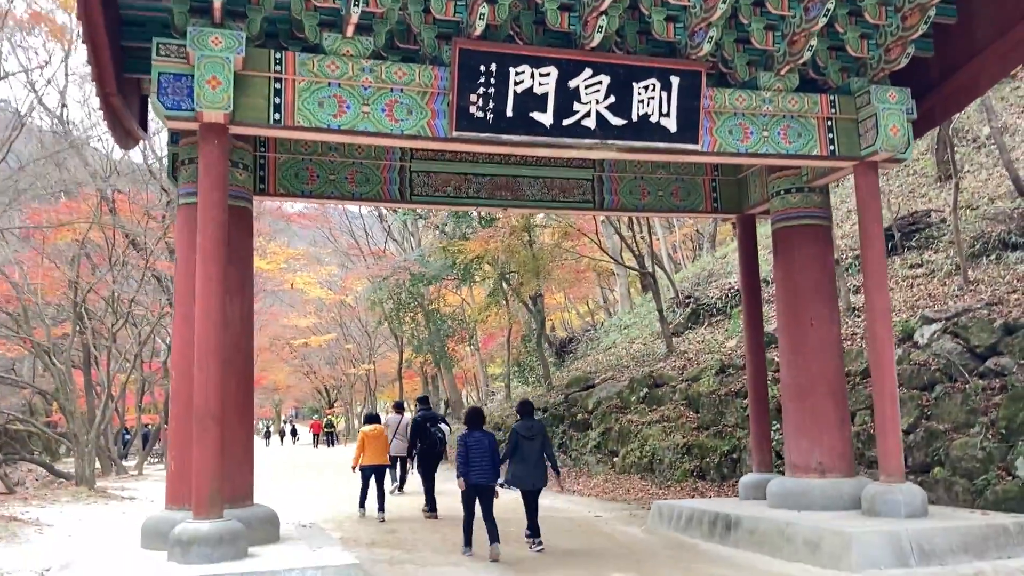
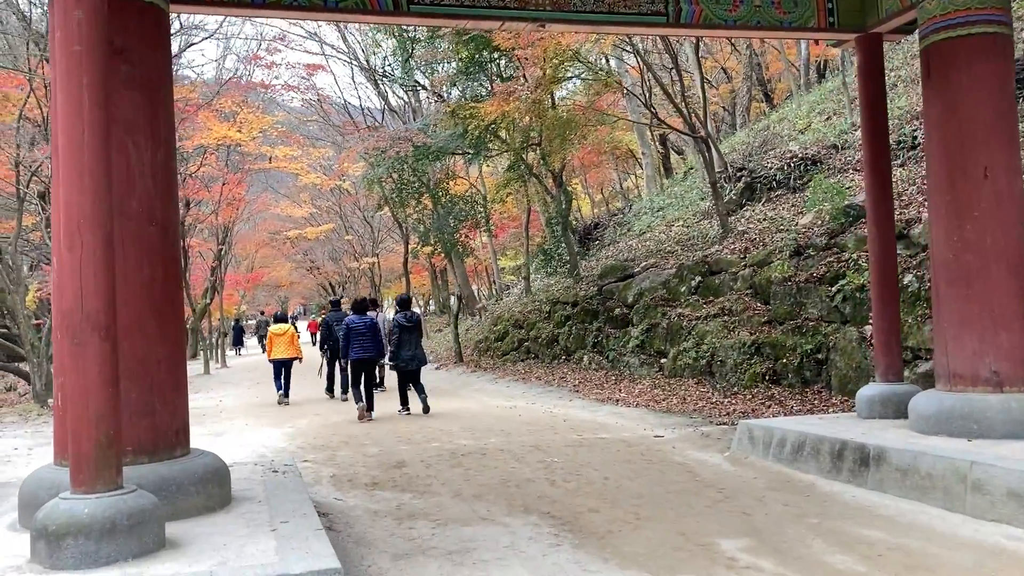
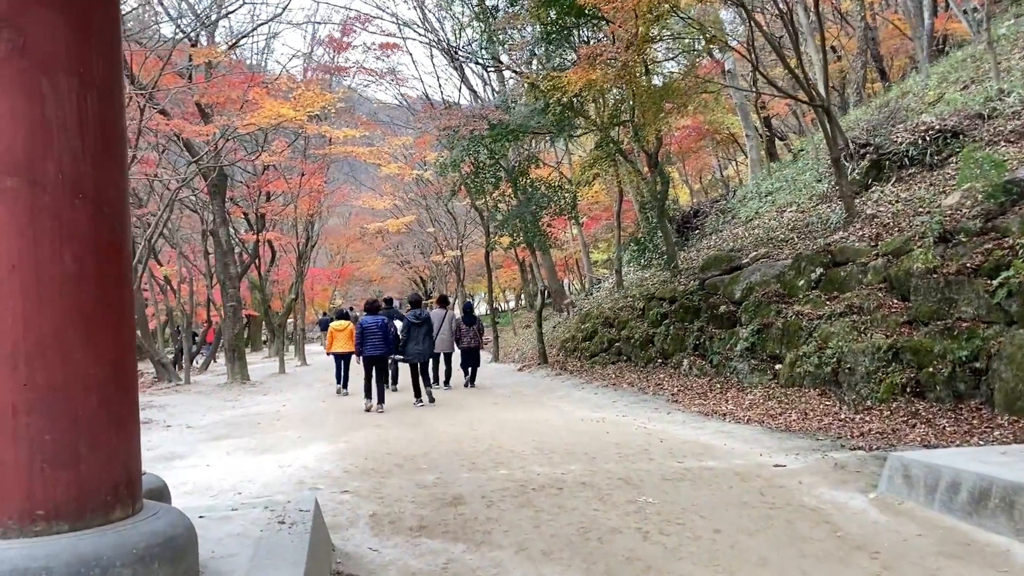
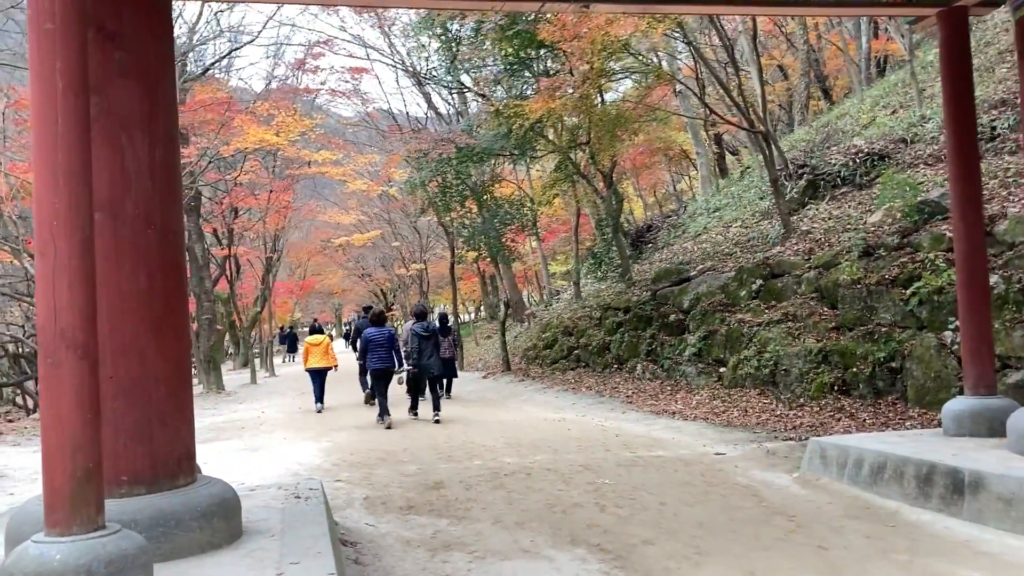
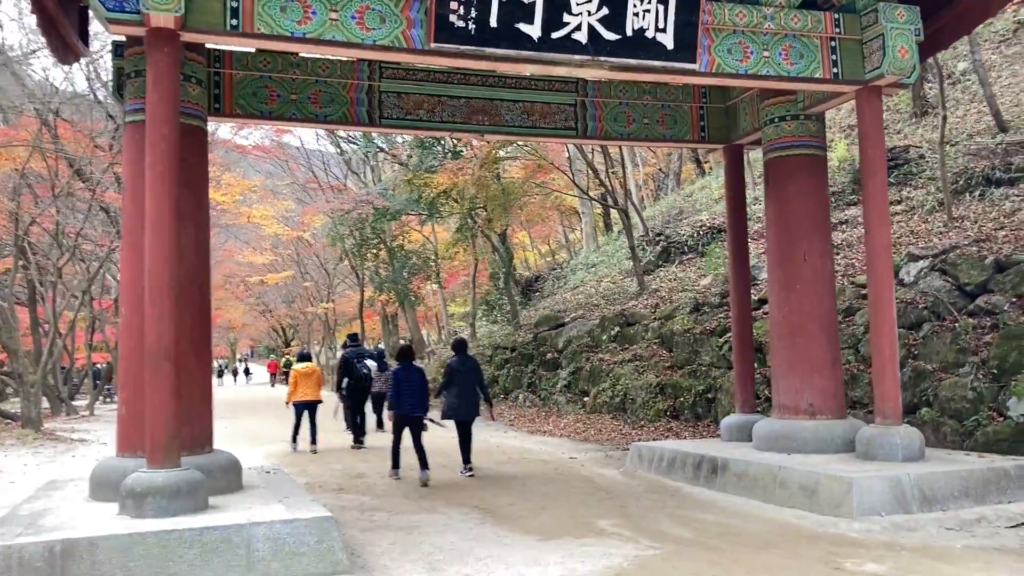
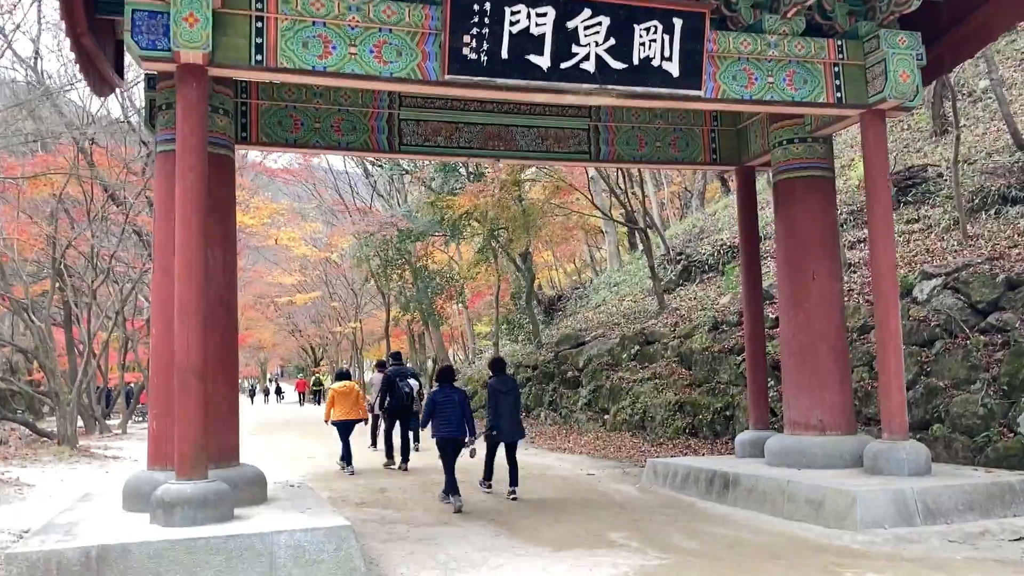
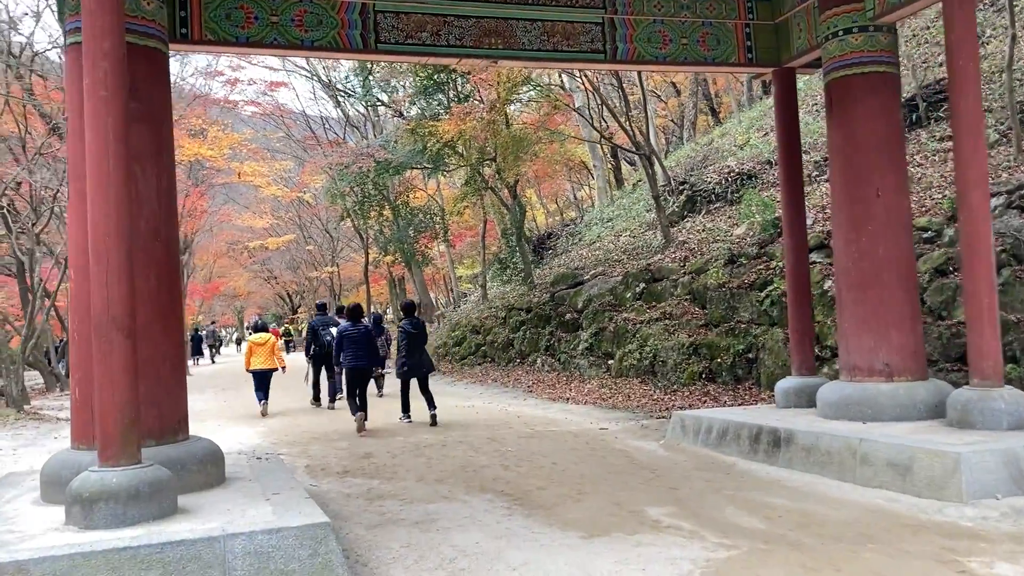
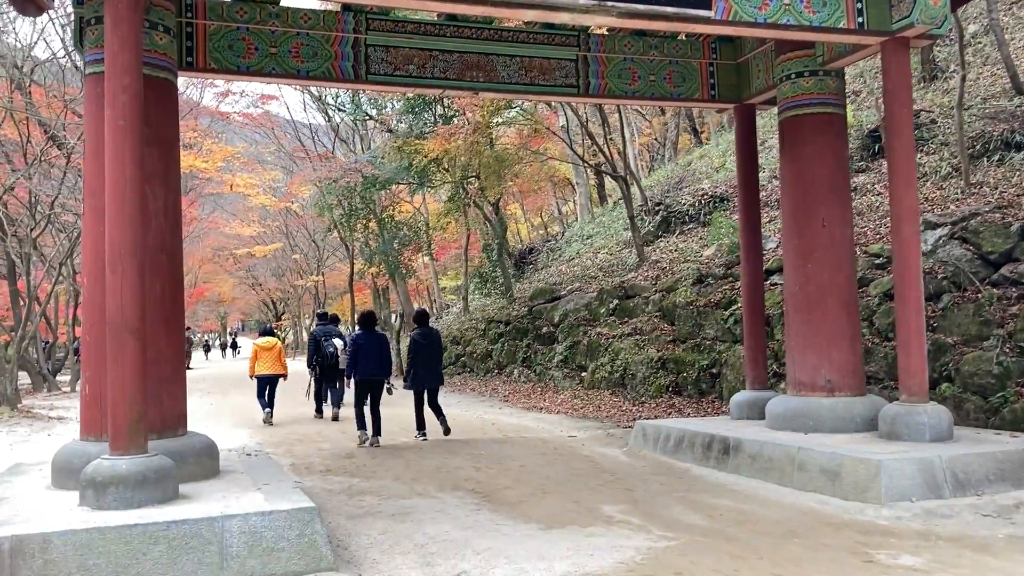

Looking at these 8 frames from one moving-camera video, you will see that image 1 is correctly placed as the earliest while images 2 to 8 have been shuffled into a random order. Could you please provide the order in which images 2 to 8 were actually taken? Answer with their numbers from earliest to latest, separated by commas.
6, 5, 8, 7, 2, 4, 3
